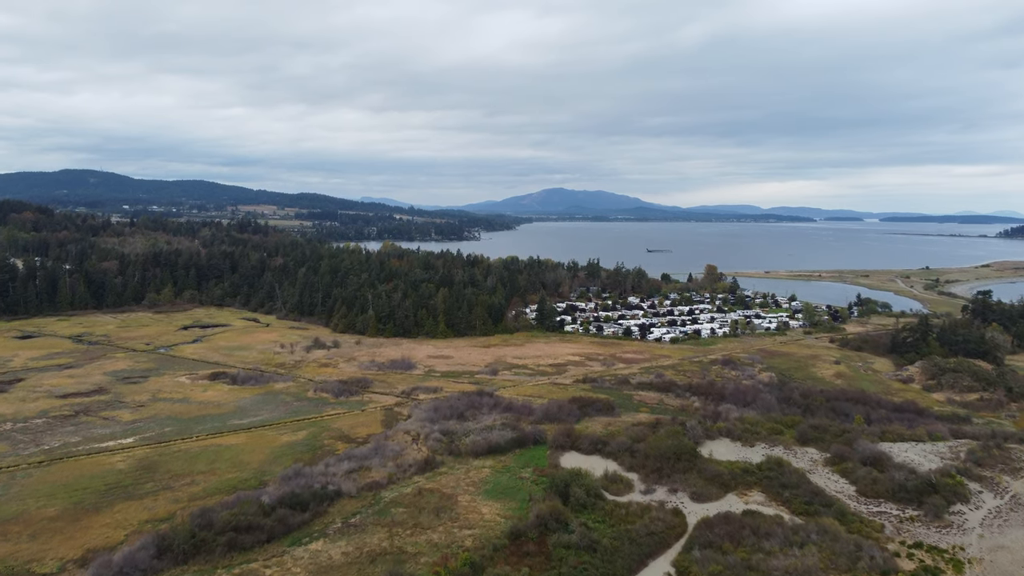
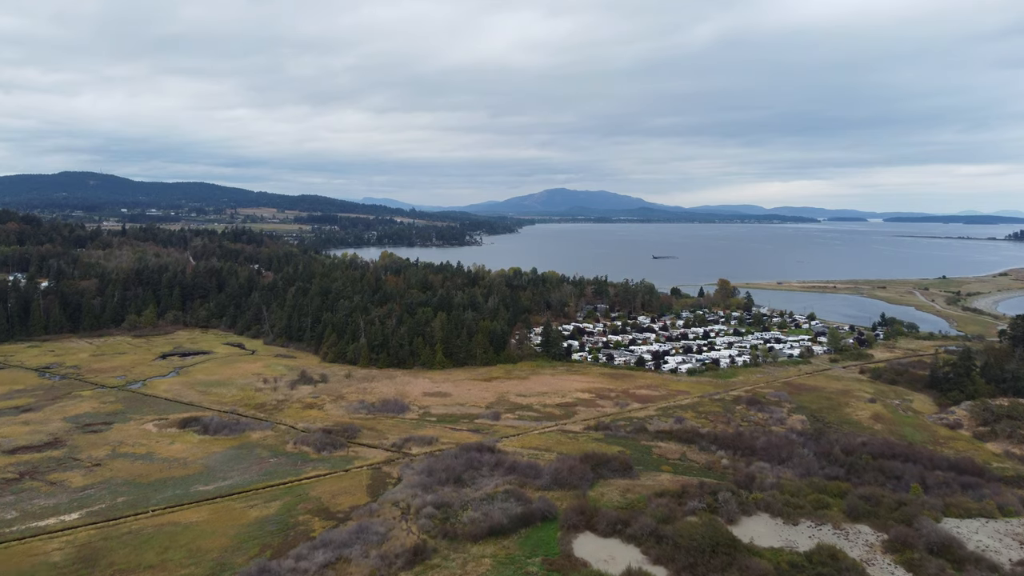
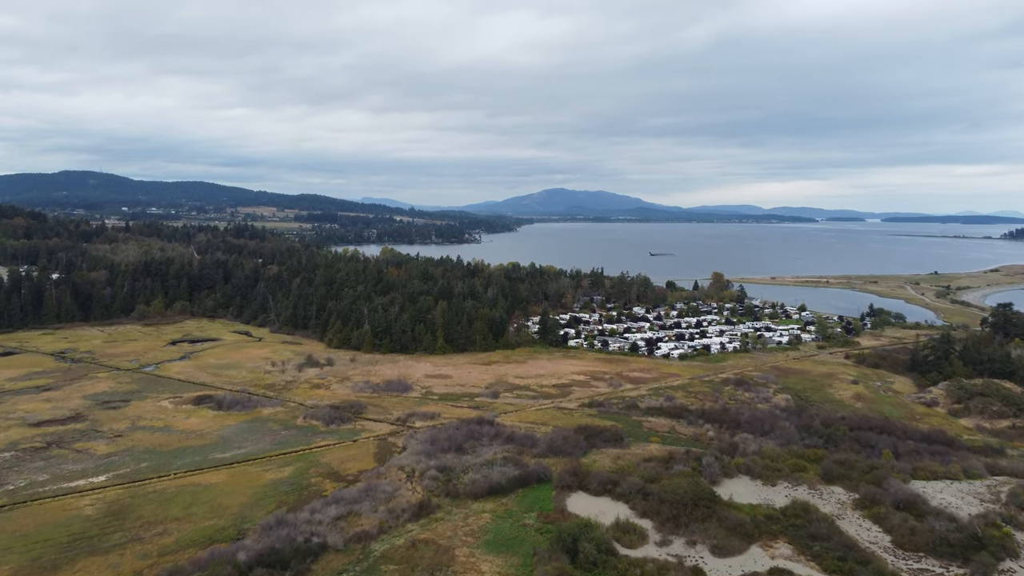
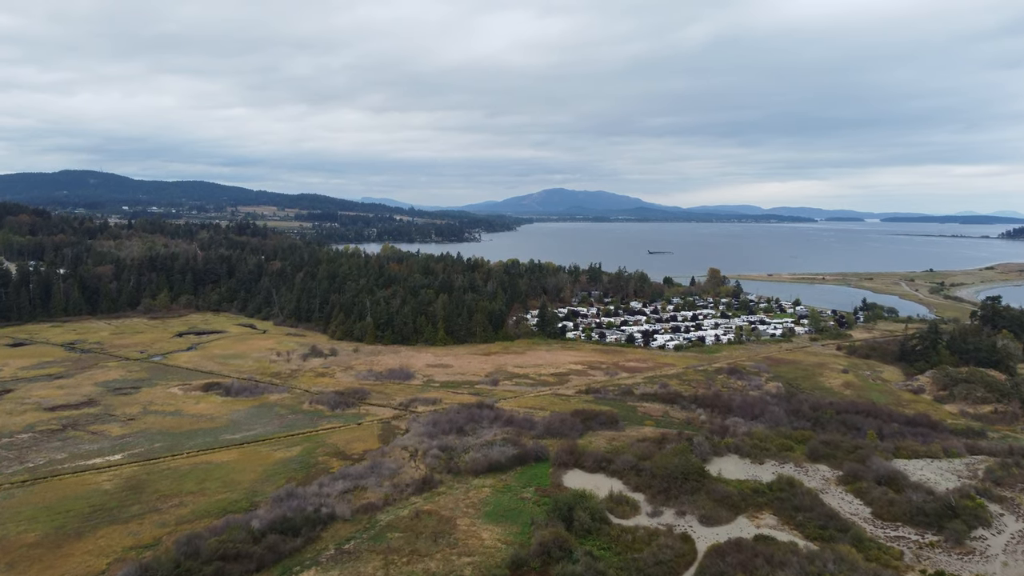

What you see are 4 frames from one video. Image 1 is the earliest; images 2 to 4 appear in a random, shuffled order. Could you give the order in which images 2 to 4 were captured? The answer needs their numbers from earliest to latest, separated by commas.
4, 3, 2
